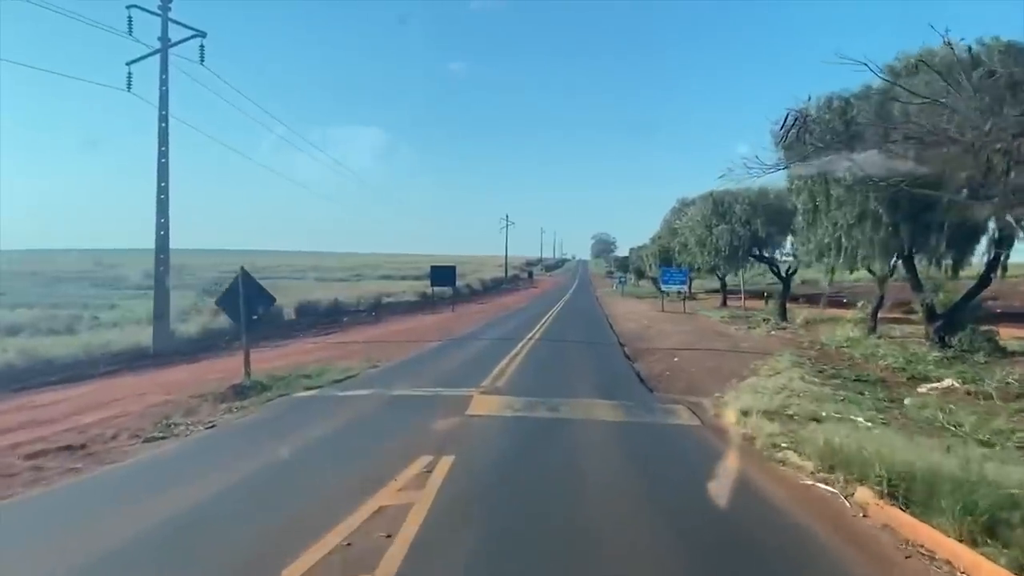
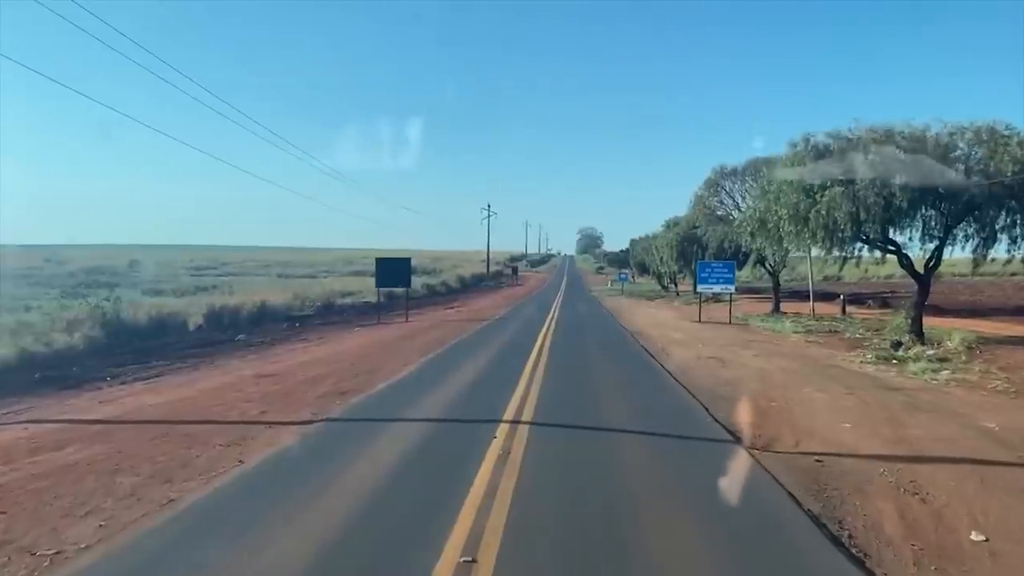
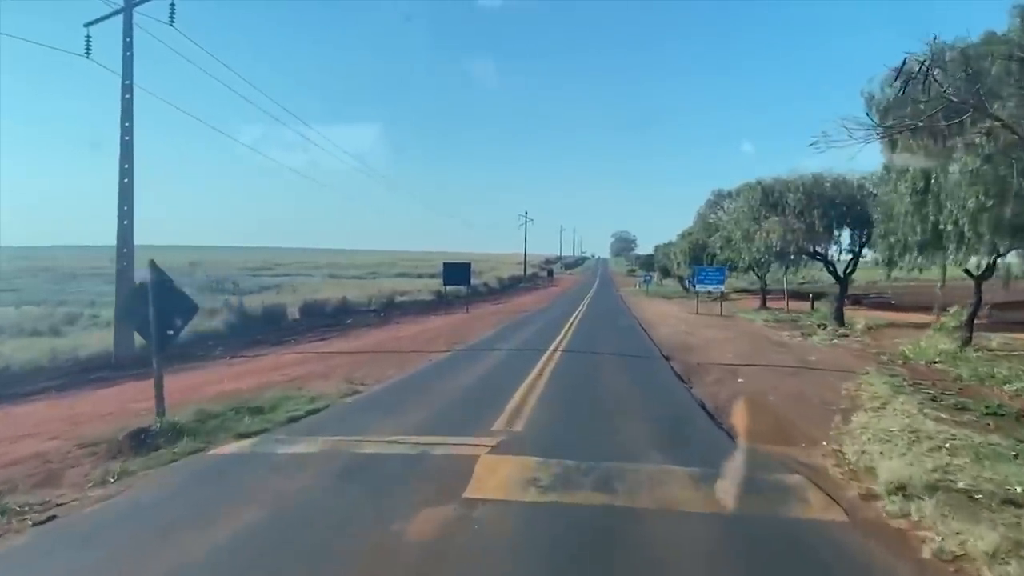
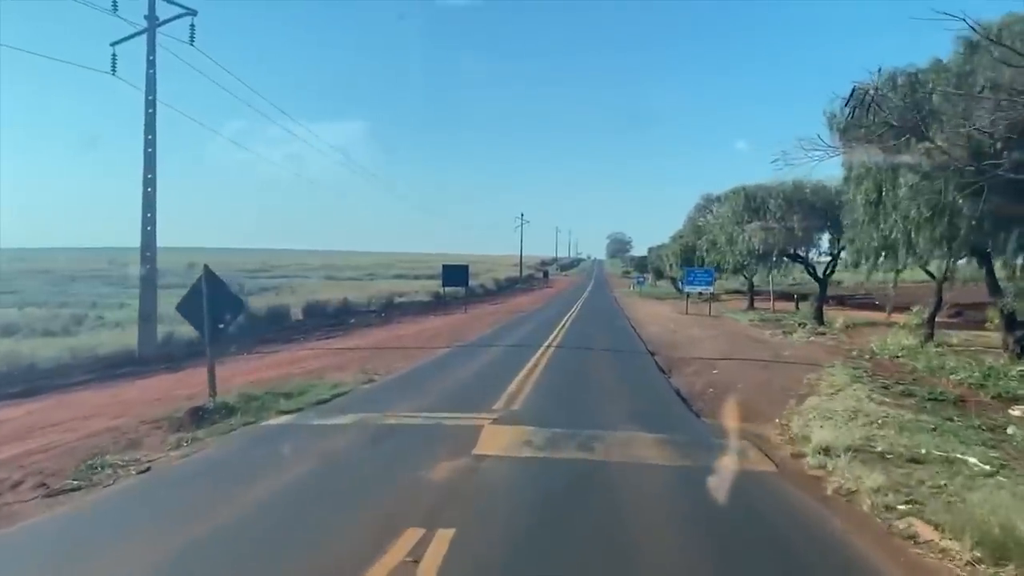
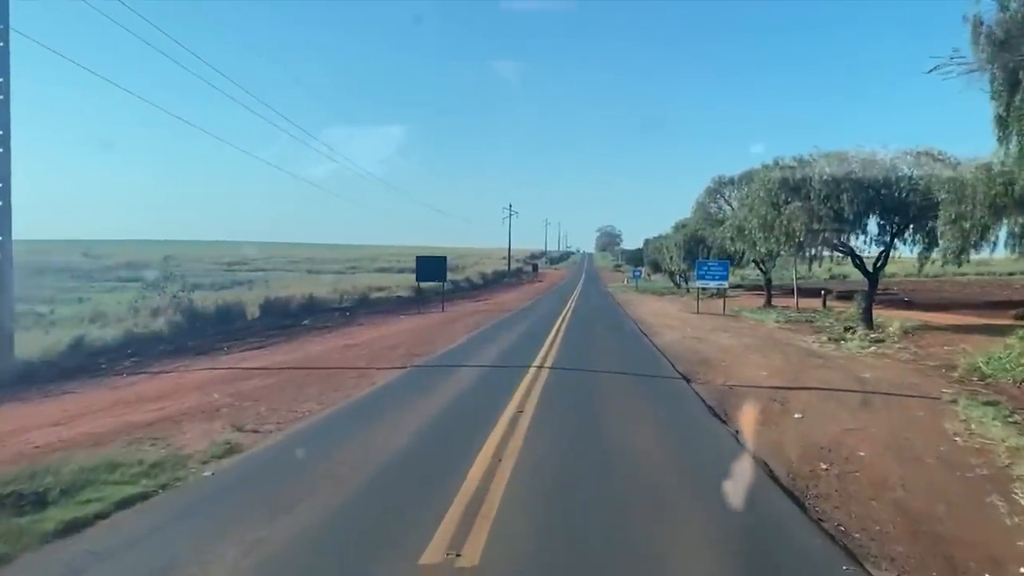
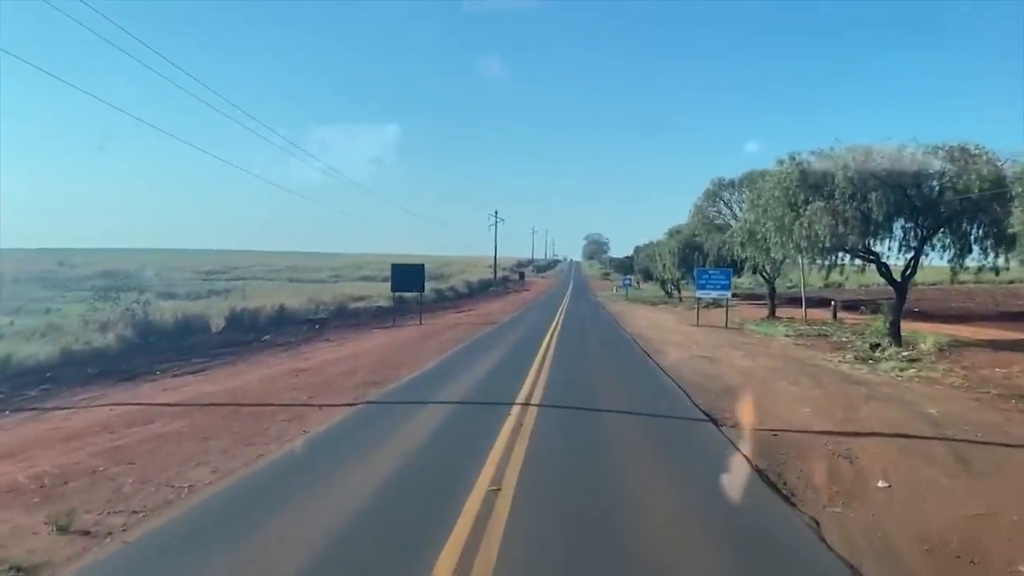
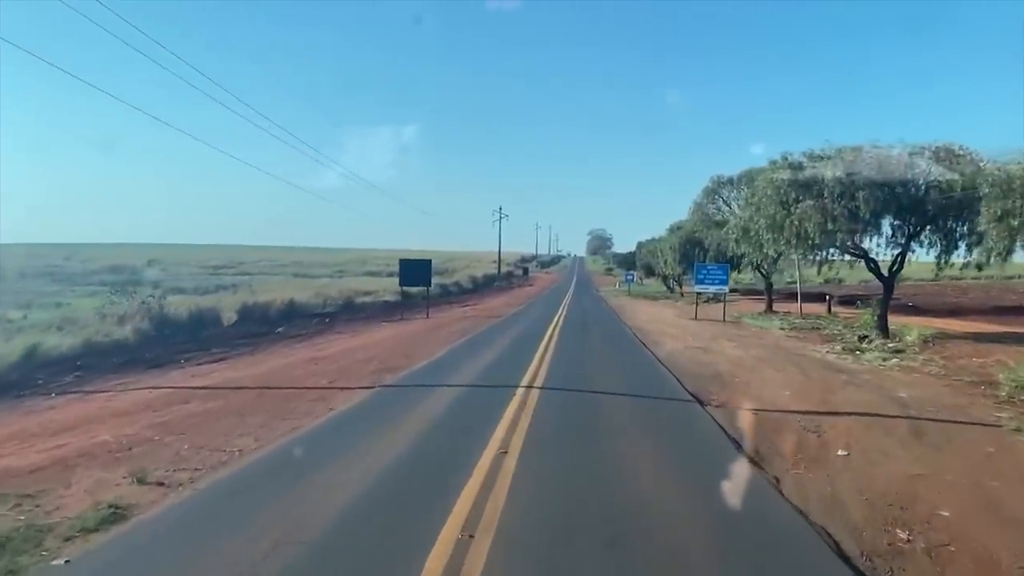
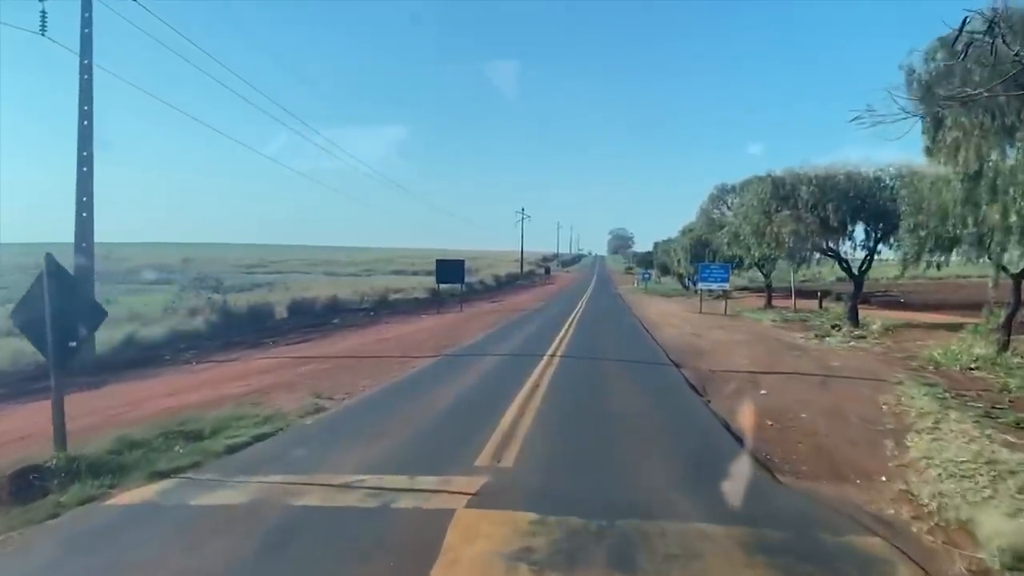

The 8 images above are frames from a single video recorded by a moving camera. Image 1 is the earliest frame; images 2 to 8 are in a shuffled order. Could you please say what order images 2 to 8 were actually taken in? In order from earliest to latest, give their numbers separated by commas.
4, 3, 8, 5, 7, 6, 2
